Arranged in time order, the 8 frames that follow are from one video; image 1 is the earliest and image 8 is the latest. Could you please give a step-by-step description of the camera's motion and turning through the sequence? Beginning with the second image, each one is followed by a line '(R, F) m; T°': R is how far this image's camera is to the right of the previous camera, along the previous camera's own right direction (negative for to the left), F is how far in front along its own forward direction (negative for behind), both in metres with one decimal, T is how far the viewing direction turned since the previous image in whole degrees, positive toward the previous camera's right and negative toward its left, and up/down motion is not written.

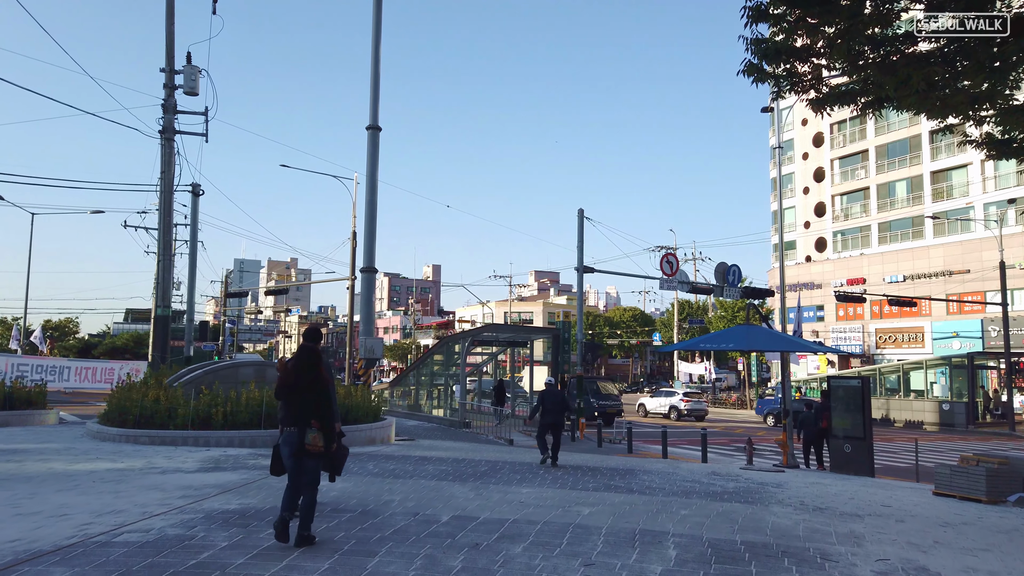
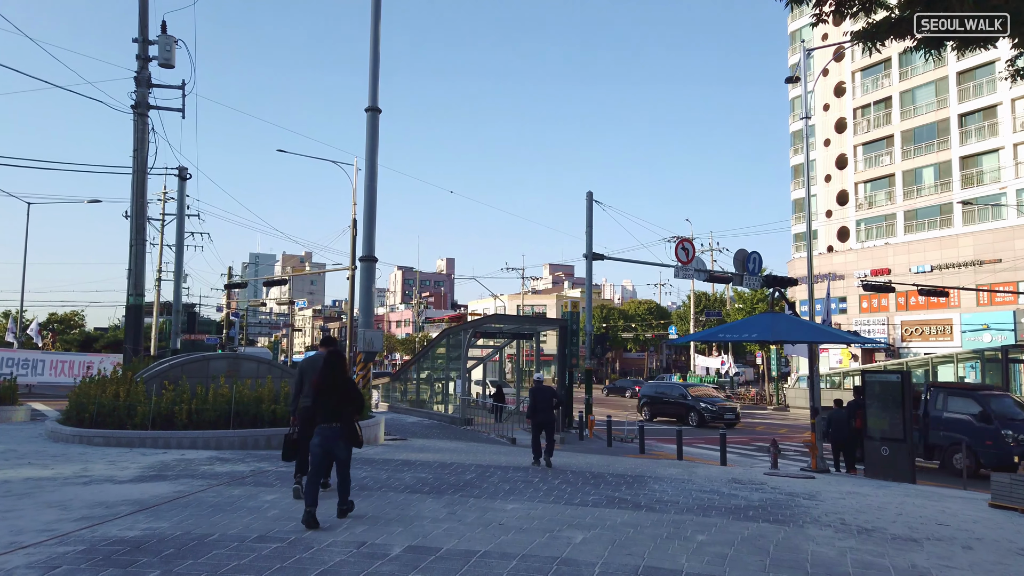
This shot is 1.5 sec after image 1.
(+0.4, +1.6) m; -1°
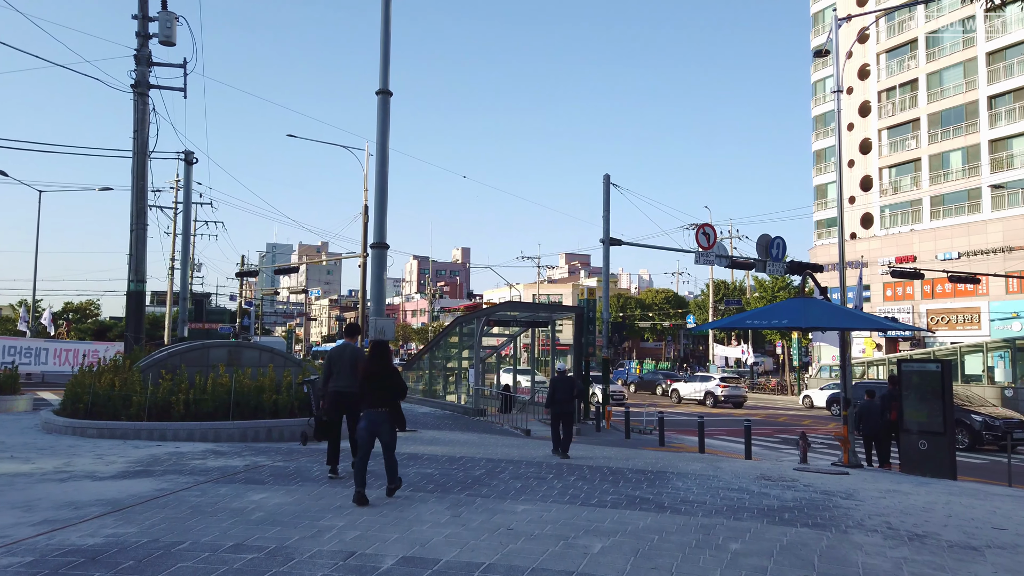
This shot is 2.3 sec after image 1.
(+0.1, +0.8) m; -1°
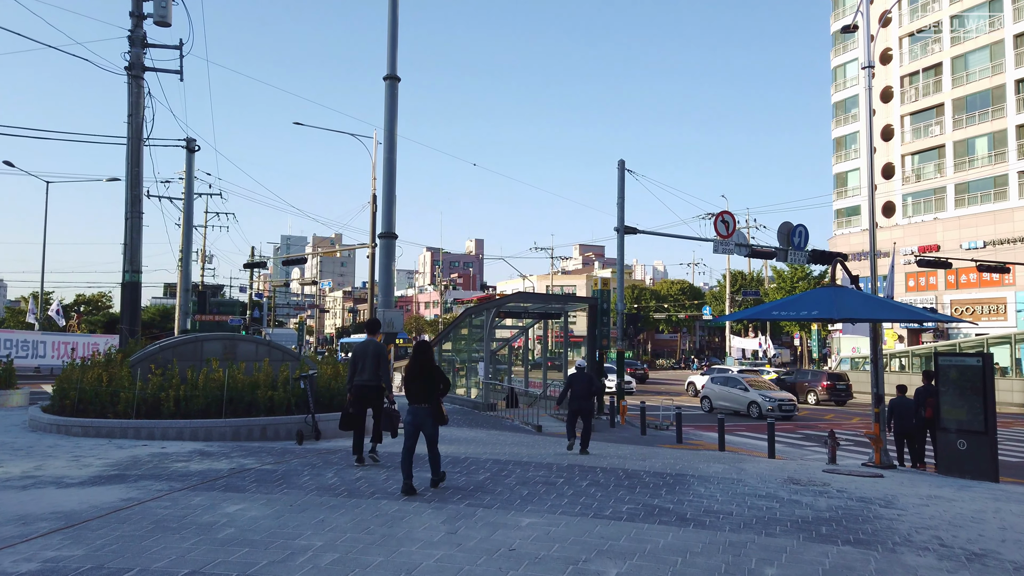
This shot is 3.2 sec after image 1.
(+0.1, +0.8) m; -1°
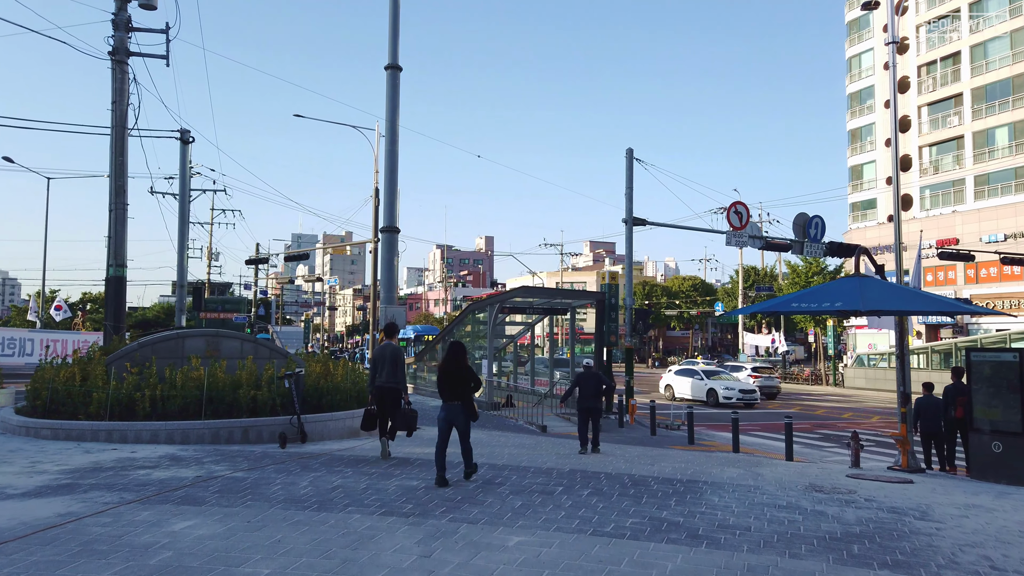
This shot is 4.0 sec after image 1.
(+0.2, +0.8) m; -1°
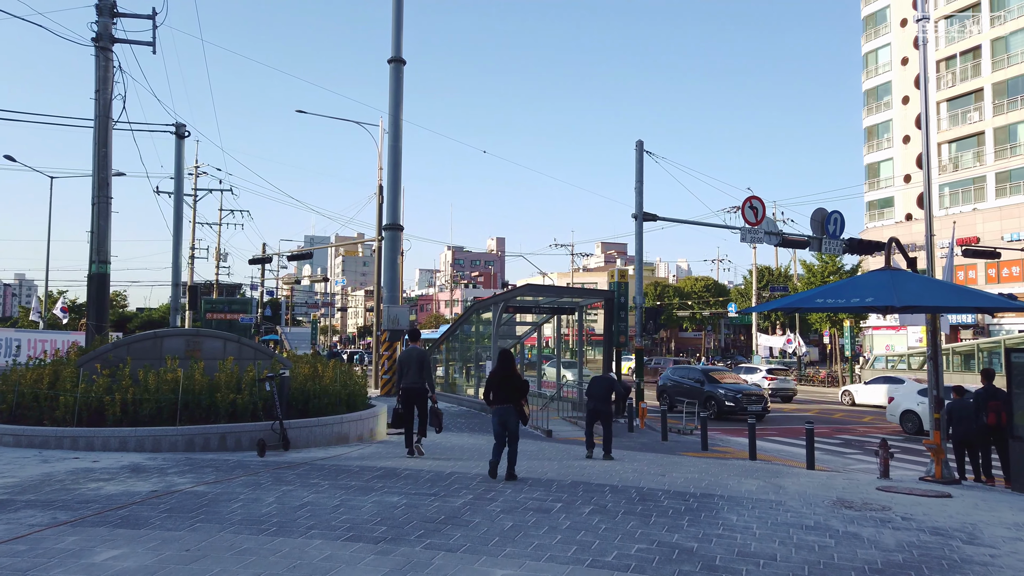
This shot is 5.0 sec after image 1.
(+0.2, +0.9) m; -1°
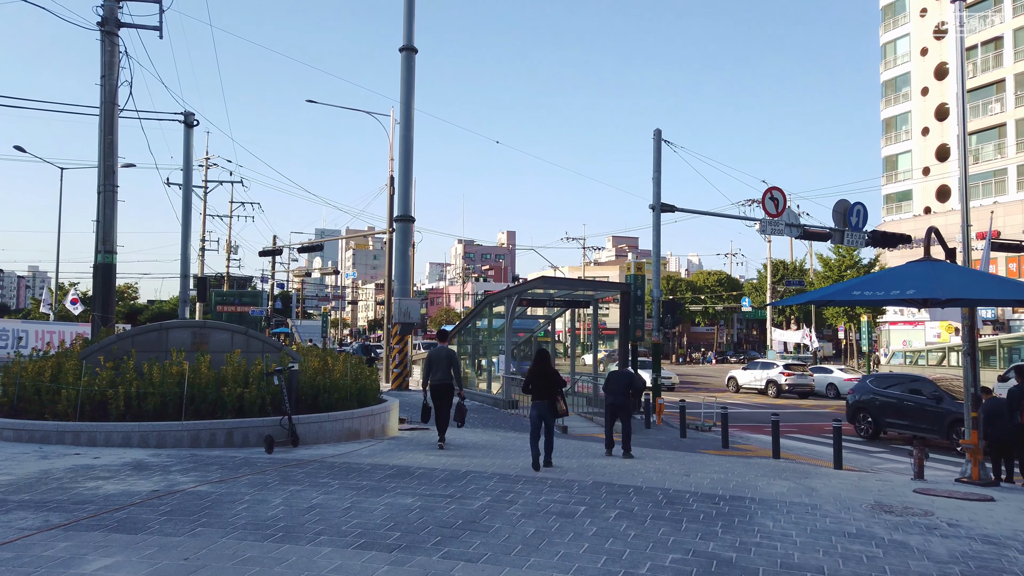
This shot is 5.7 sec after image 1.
(-0.1, +0.4) m; -1°
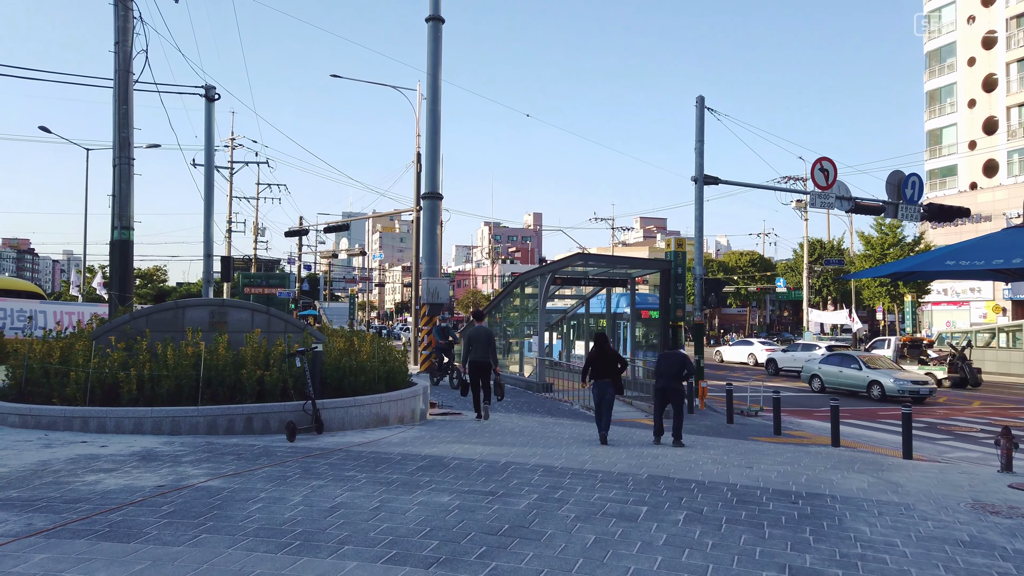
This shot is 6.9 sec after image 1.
(-0.2, +0.9) m; -2°
